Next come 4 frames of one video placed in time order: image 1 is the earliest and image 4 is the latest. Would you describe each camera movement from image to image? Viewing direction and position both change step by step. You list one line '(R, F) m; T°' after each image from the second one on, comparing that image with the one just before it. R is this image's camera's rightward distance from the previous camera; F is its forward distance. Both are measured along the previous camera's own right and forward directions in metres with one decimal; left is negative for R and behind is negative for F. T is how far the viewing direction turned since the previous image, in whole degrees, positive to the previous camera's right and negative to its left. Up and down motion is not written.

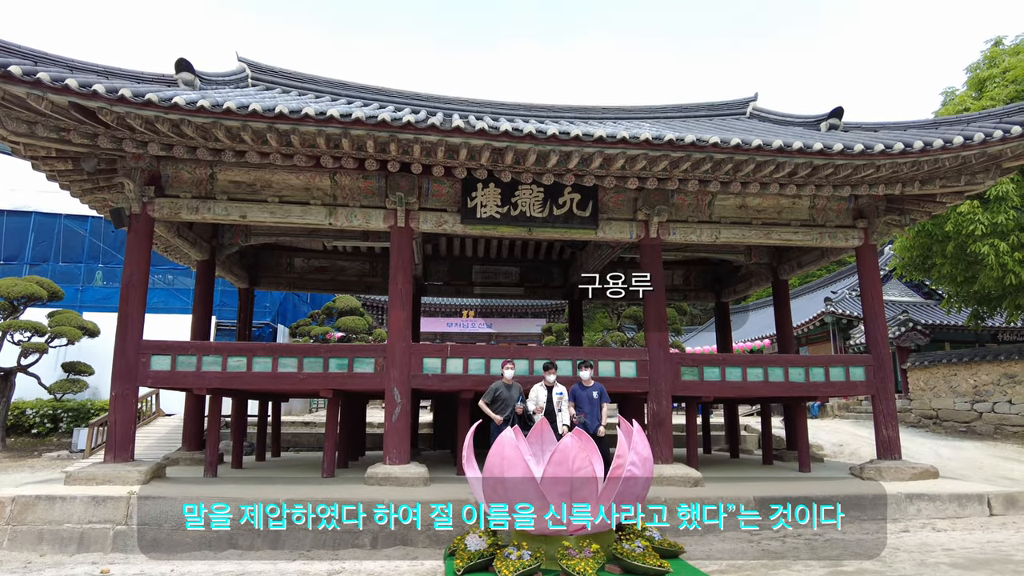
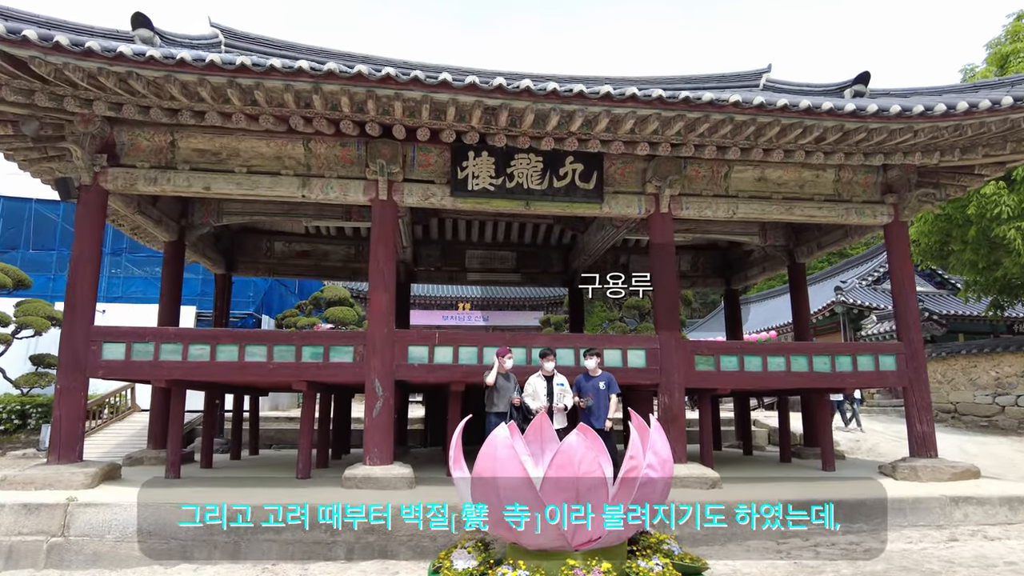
(0.0, +0.9) m; 0°
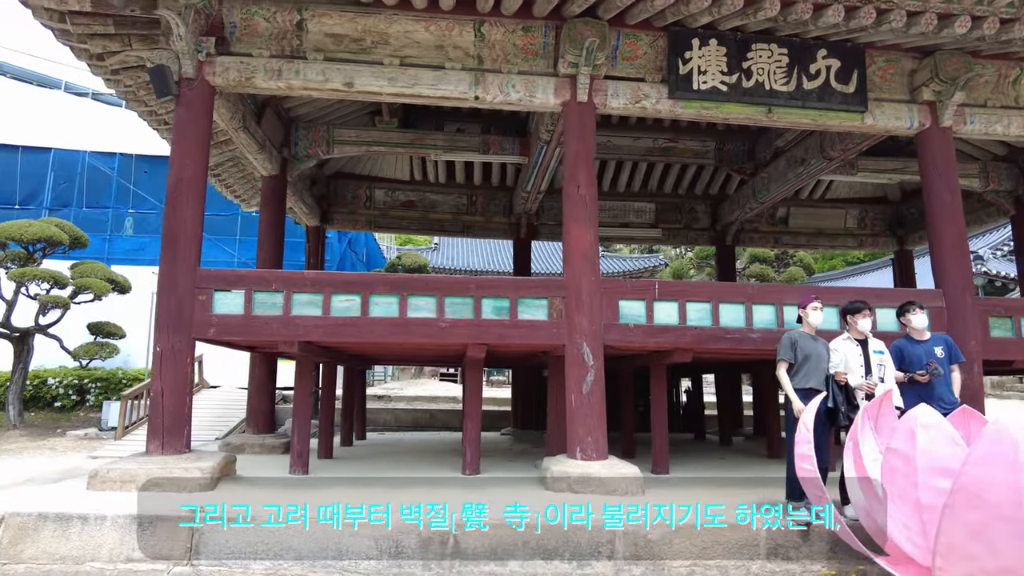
(-2.0, +2.1) m; -2°
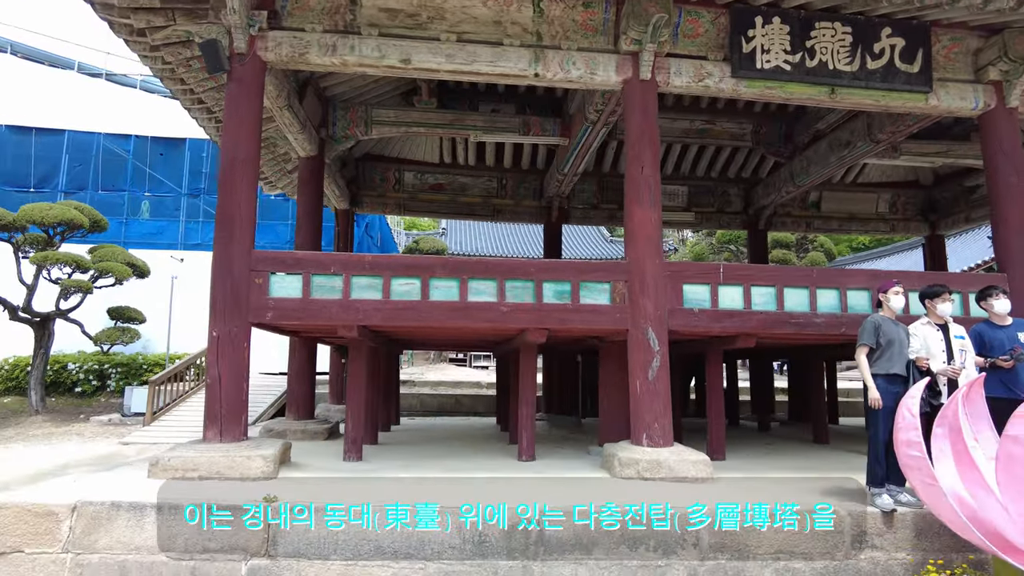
(-0.6, +0.1) m; 0°
